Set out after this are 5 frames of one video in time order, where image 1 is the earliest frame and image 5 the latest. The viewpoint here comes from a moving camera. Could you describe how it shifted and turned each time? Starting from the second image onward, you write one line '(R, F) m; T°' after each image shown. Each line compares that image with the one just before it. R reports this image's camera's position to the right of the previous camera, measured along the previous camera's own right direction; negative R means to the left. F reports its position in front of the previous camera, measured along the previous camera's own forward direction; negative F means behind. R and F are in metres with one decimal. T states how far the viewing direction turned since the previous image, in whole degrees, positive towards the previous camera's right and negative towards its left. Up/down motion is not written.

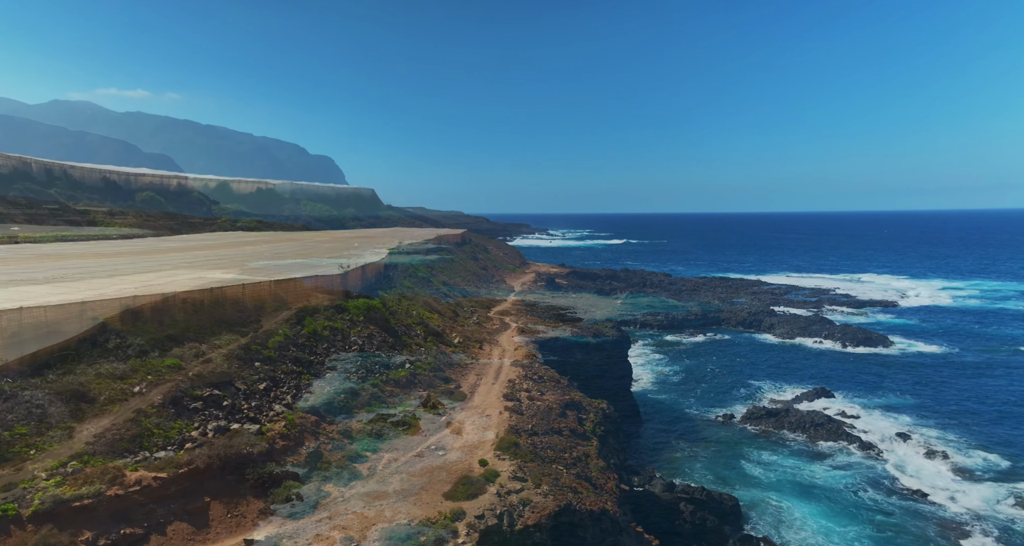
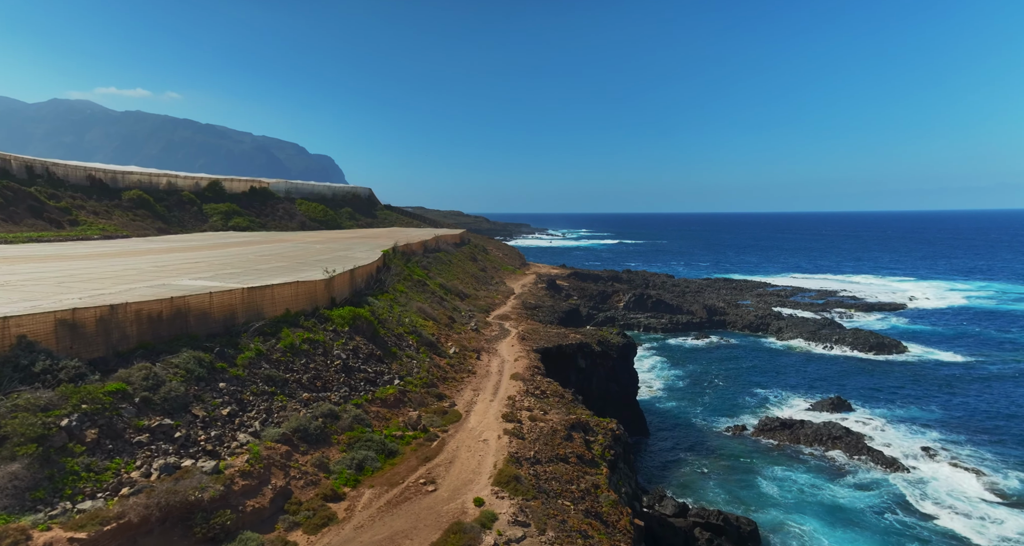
(0.0, +1.5) m; 0°
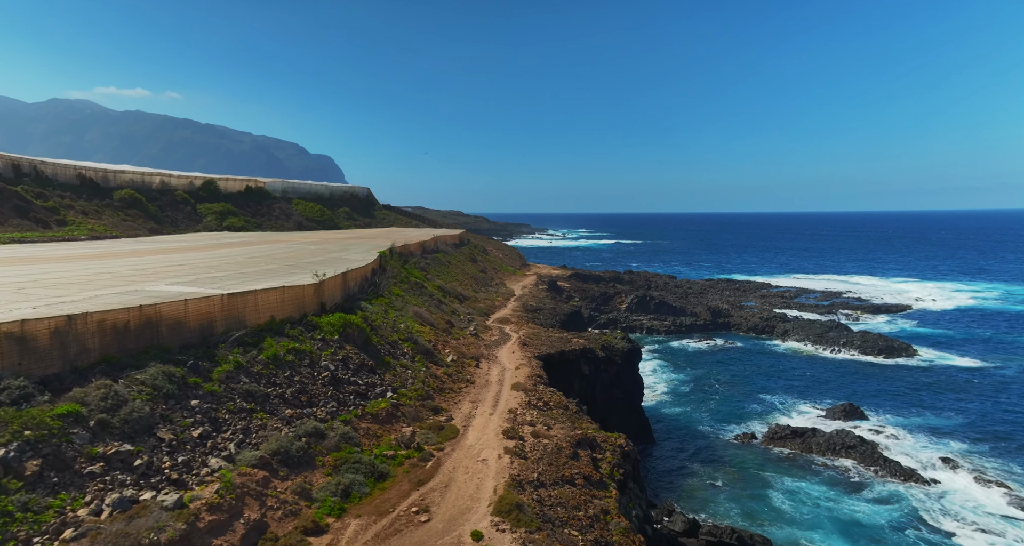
(0.0, +1.0) m; 0°
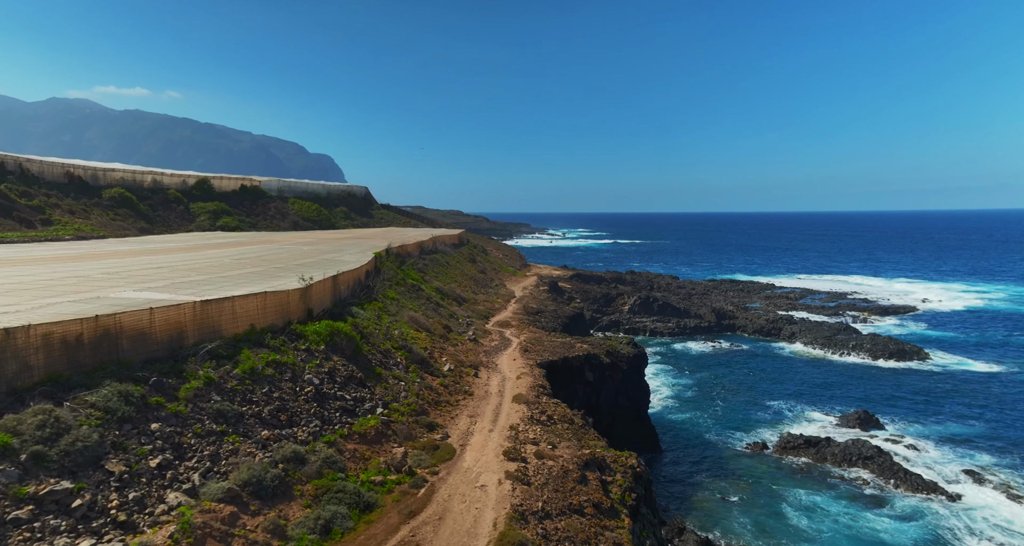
(0.0, +1.1) m; 0°
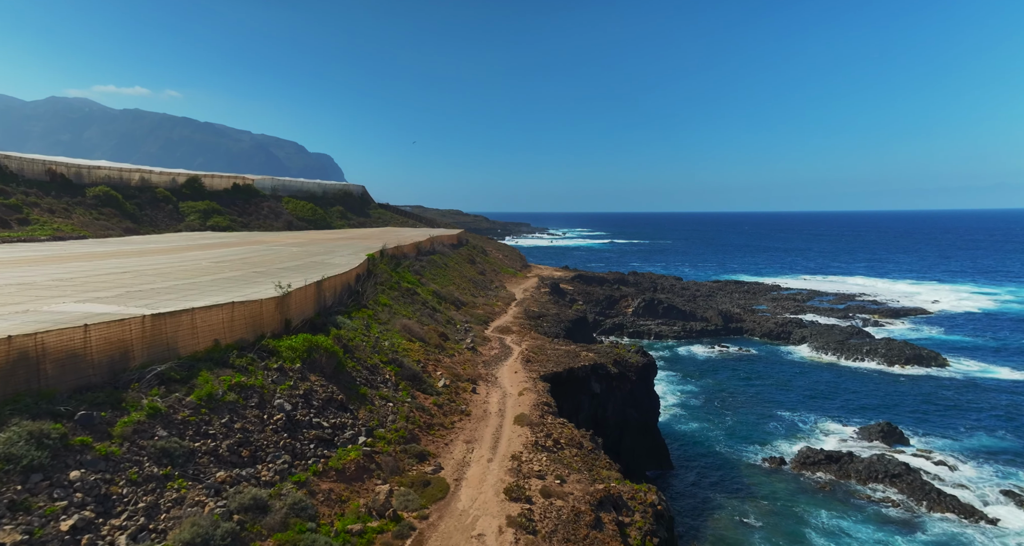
(0.0, +1.6) m; 0°
